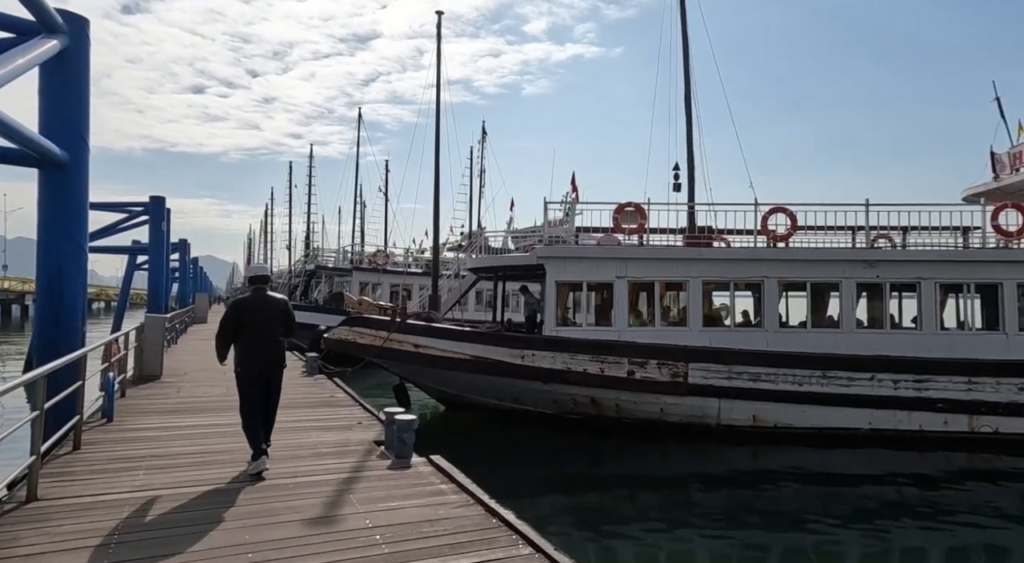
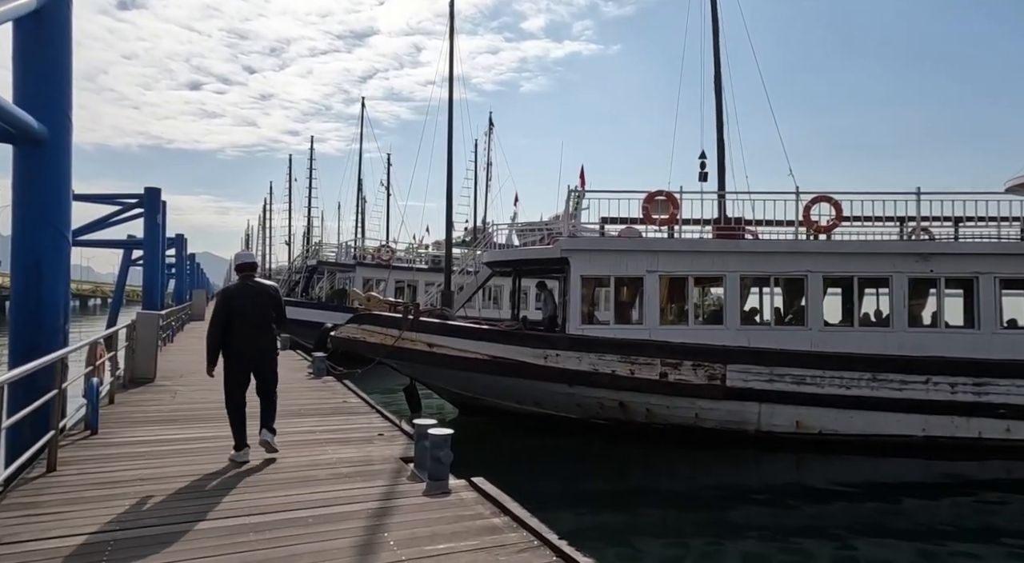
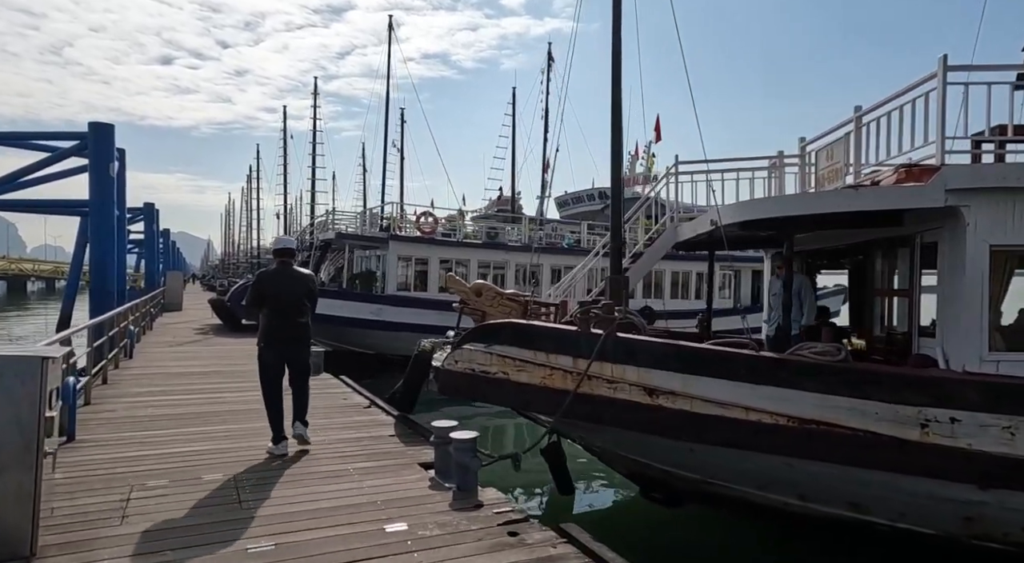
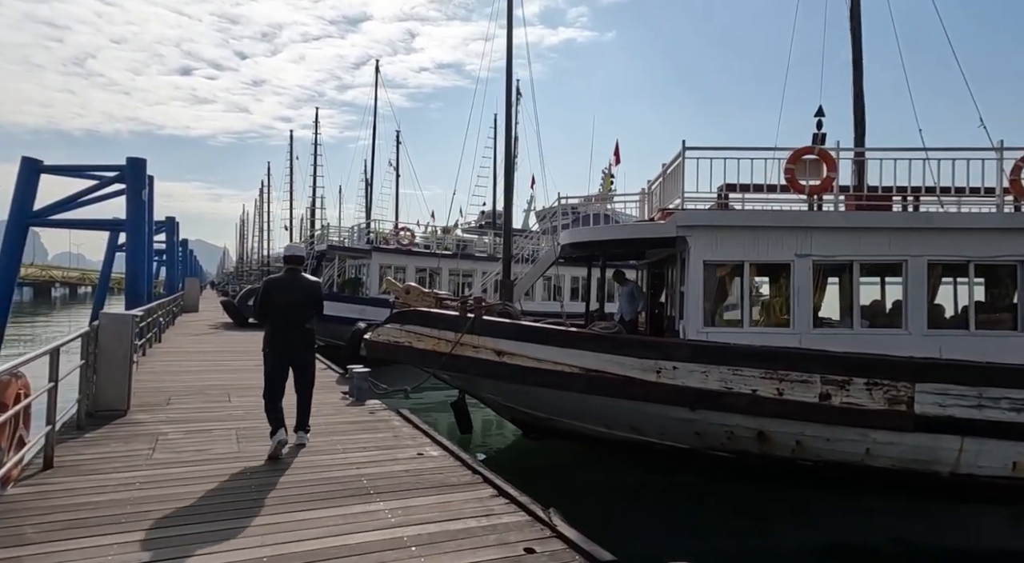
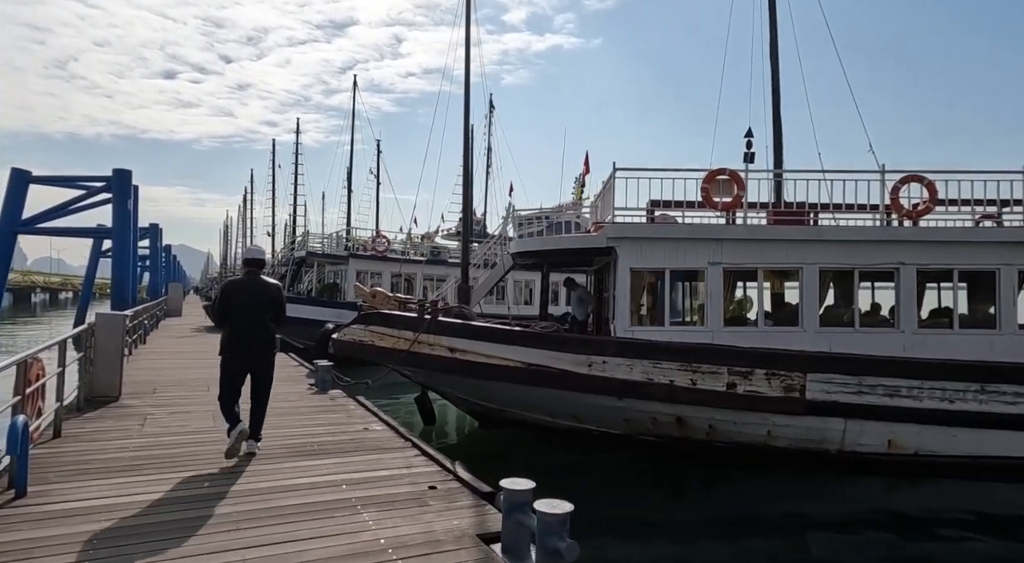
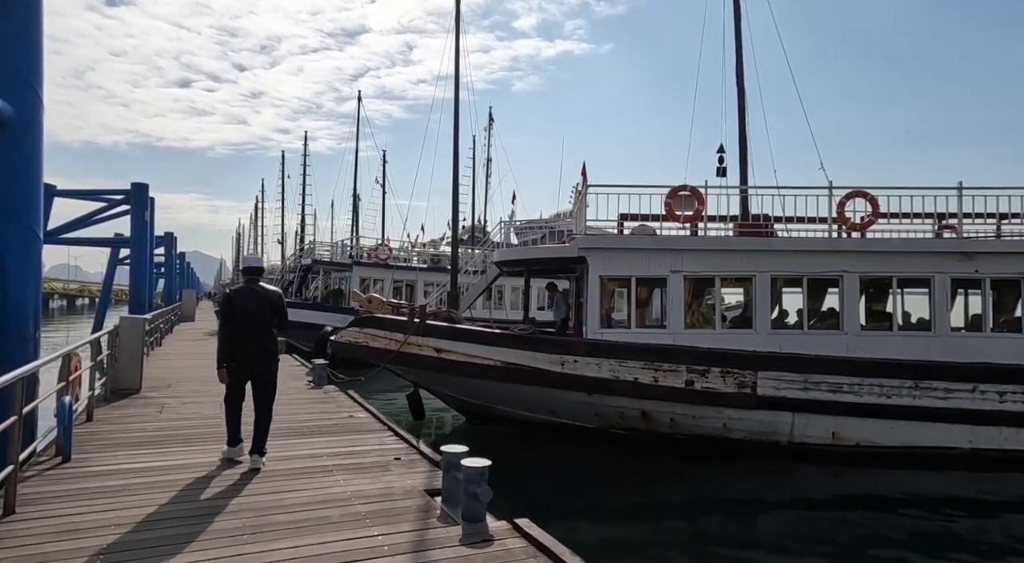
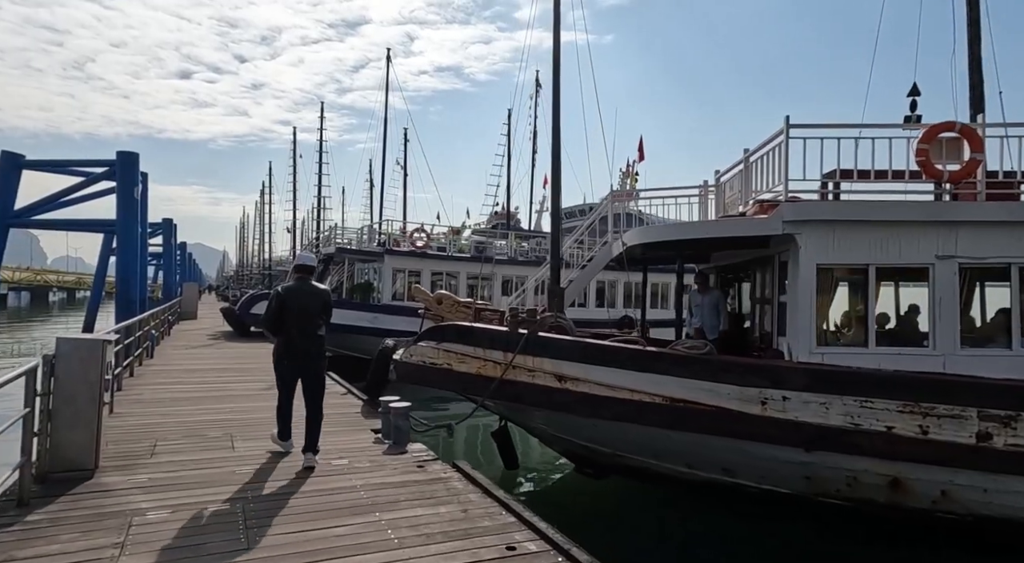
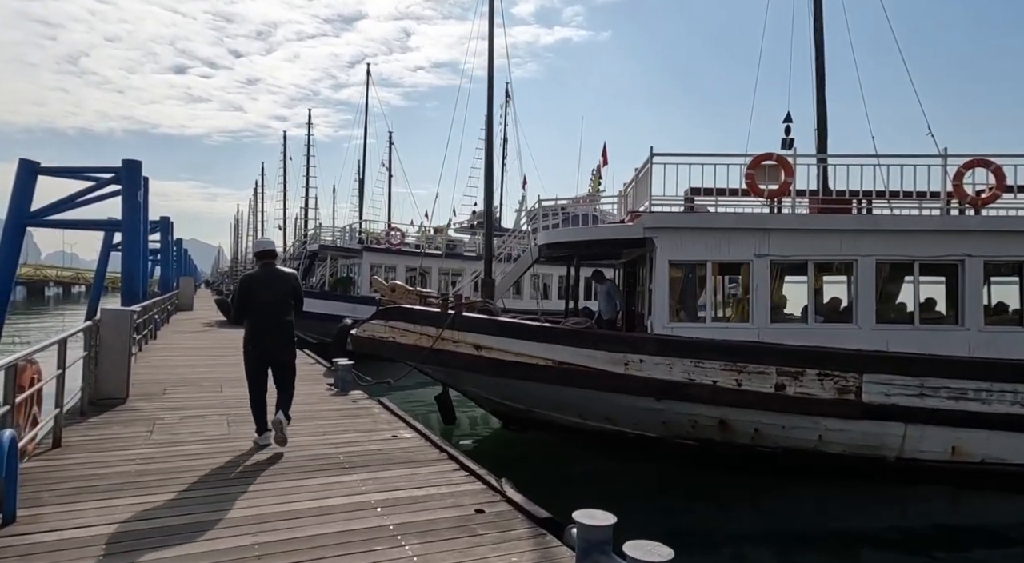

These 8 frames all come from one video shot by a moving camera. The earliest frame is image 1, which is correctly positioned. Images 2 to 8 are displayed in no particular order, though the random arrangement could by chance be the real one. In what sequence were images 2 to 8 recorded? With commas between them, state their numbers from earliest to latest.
2, 6, 5, 8, 4, 7, 3
